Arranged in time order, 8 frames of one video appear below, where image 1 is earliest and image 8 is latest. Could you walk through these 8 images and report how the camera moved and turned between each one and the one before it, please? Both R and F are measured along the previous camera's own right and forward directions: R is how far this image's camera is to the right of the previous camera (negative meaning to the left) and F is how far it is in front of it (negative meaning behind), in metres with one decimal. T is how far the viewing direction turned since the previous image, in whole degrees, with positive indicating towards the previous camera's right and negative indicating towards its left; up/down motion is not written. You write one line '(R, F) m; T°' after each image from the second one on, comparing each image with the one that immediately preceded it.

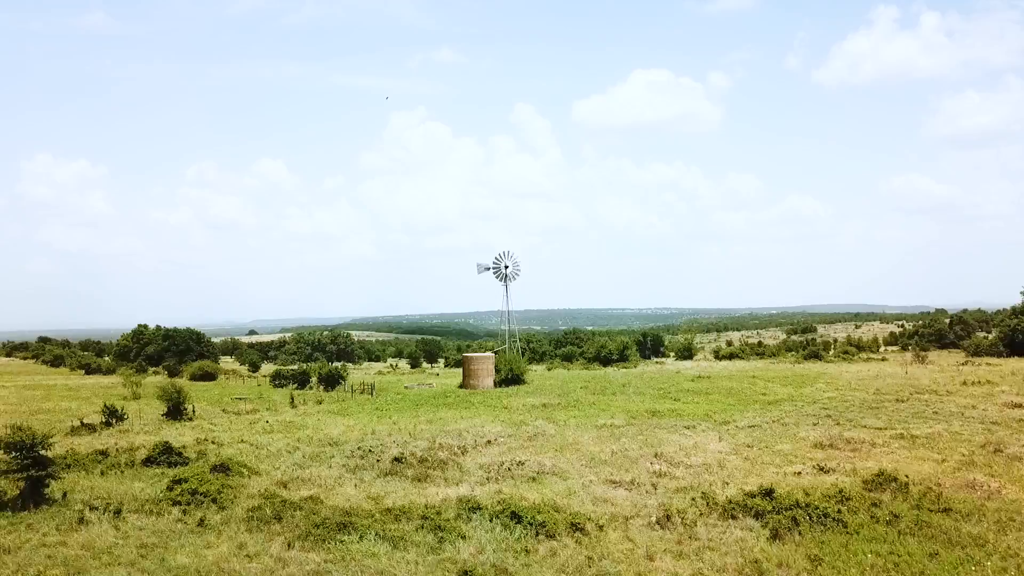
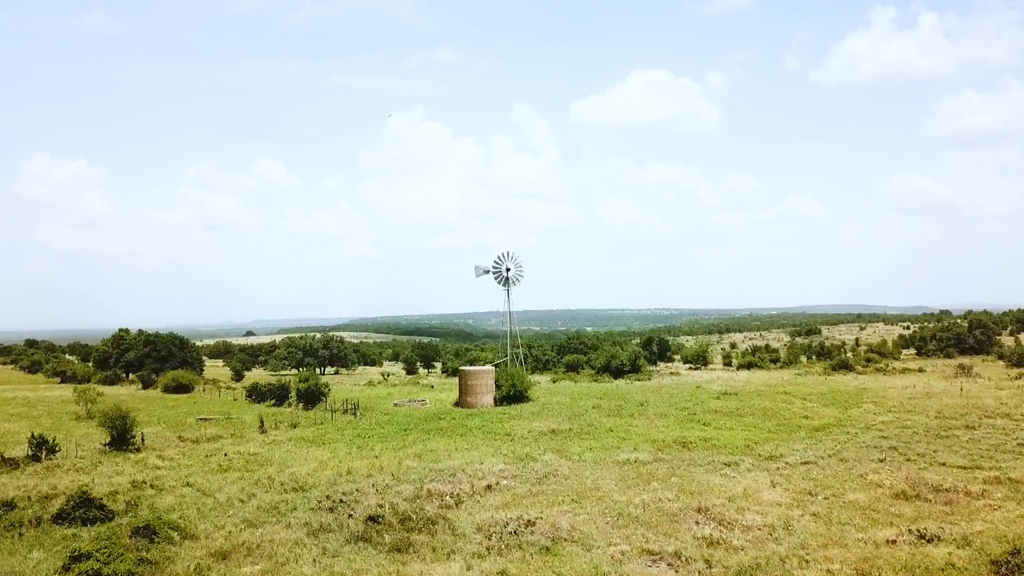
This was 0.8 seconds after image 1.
(-0.2, +4.7) m; 0°
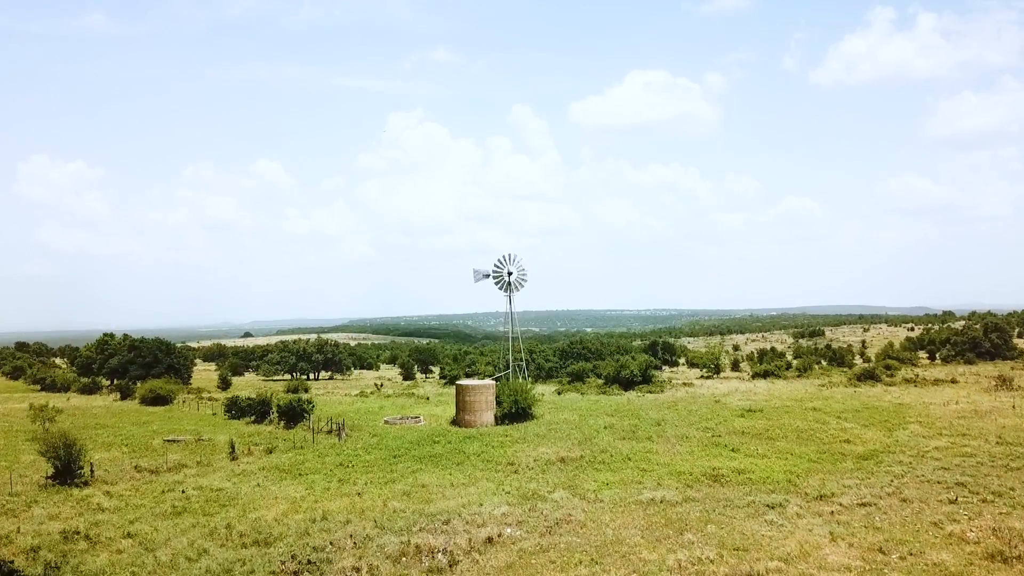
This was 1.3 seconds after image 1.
(-0.2, +3.5) m; 0°
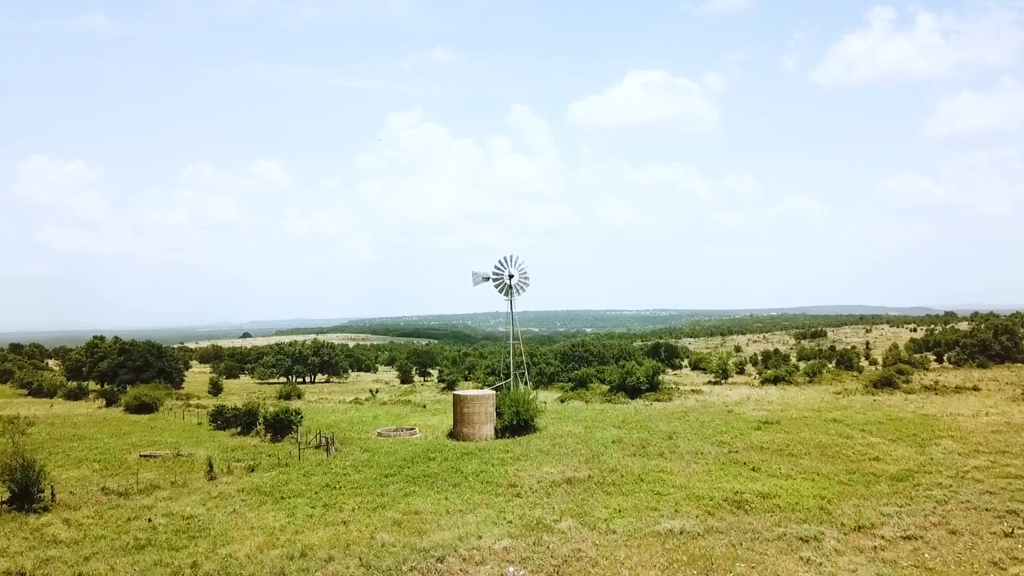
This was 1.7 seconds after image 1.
(-0.1, +2.1) m; 0°
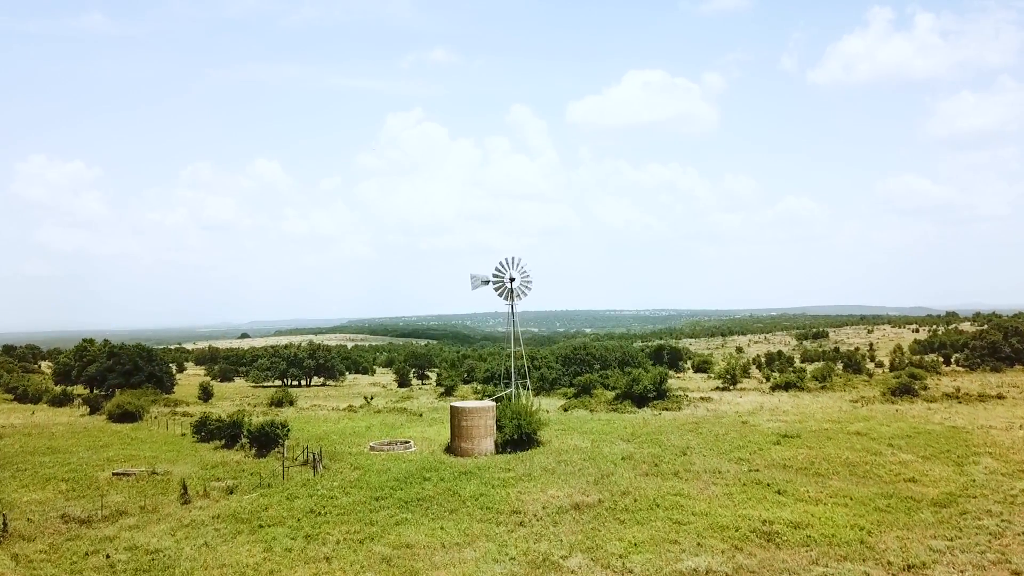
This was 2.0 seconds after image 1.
(-0.1, +2.1) m; 0°
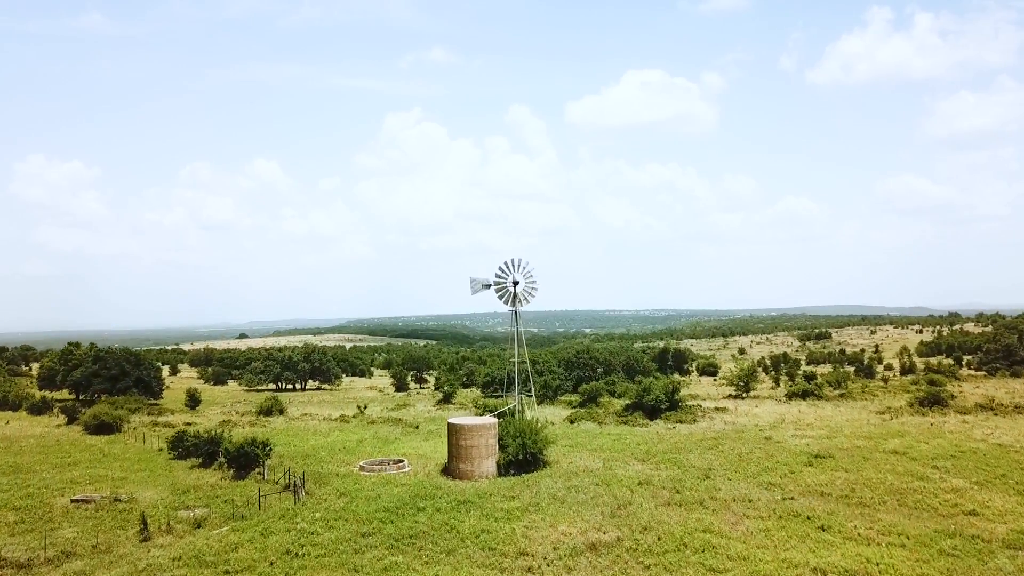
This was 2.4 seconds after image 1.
(-0.2, +2.8) m; 0°
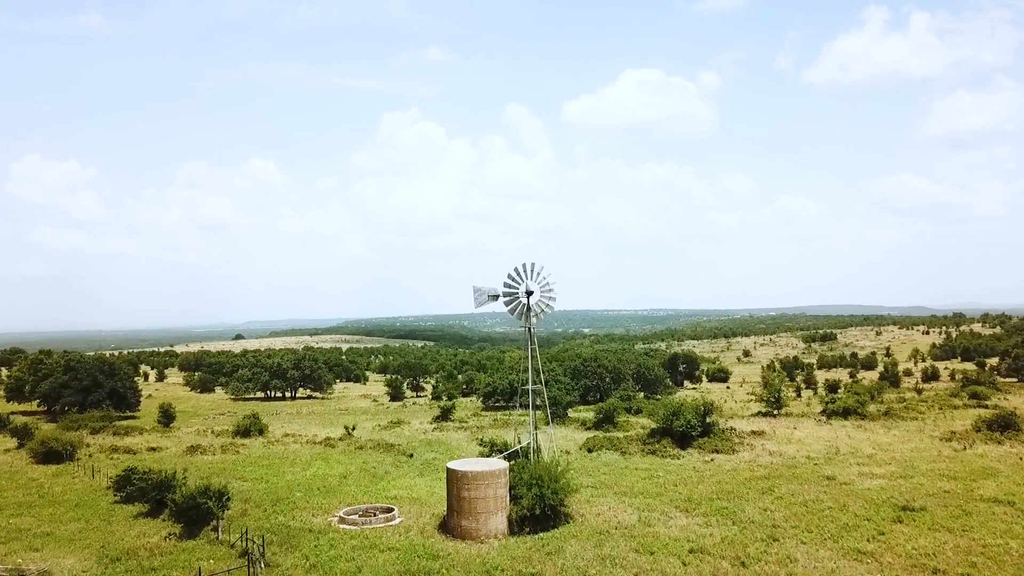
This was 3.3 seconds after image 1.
(-0.6, +5.3) m; 0°
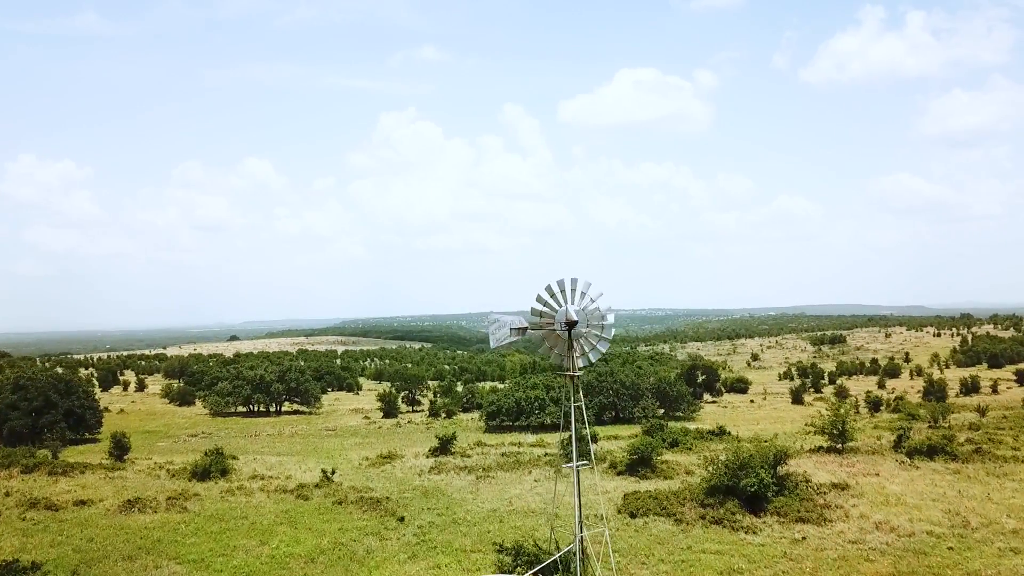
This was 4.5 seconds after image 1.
(-1.0, +7.9) m; 0°
